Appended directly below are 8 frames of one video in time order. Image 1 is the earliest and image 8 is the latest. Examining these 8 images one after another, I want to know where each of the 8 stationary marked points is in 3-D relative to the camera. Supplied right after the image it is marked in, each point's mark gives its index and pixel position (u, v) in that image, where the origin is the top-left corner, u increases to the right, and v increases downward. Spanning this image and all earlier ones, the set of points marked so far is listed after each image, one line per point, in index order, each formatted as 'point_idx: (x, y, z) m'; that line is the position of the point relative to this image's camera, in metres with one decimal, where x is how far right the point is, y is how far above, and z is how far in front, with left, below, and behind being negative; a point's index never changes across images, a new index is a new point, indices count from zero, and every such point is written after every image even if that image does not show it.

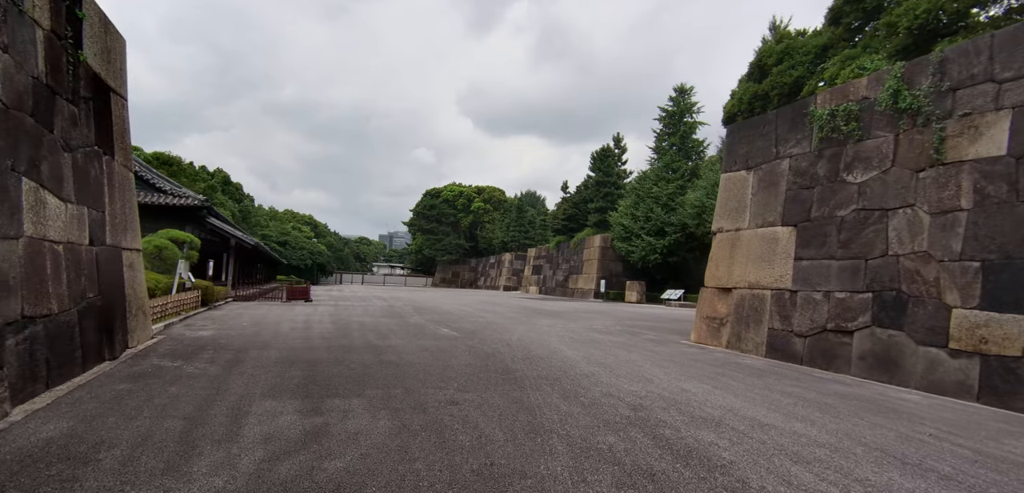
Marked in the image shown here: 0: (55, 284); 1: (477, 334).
0: (-4.8, -0.4, +5.6) m
1: (-0.8, -1.9, +11.8) m
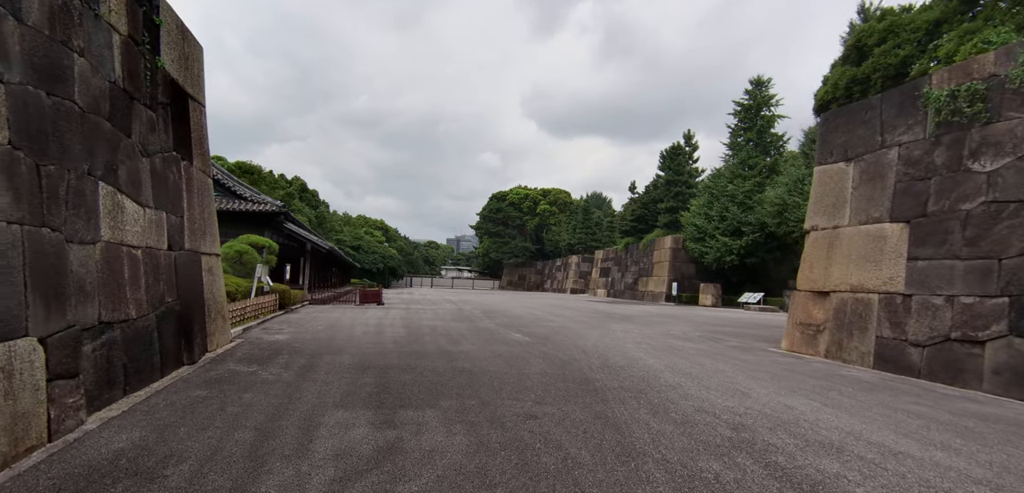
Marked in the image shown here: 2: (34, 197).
0: (-3.9, -0.4, +5.6) m
1: (+0.8, -1.9, +11.3) m
2: (-3.5, +0.4, +4.0) m
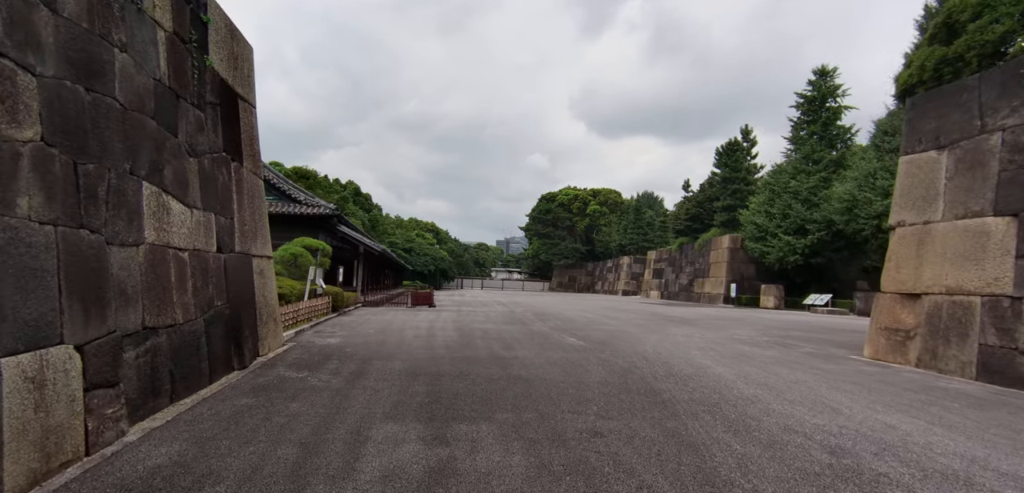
0: (-3.3, -0.5, +5.4) m
1: (+1.9, -1.9, +10.7) m
2: (-3.1, +0.4, +3.8) m
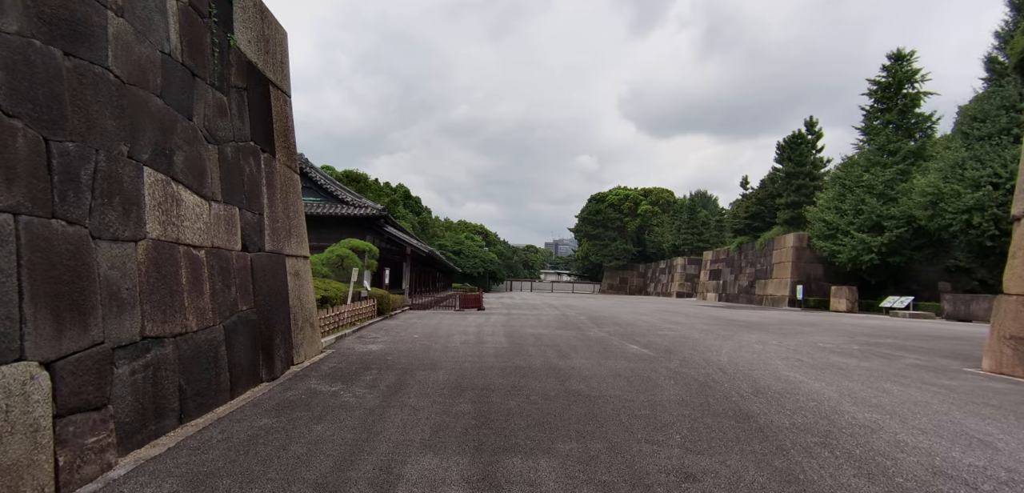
0: (-2.8, -0.4, +4.8) m
1: (+2.9, -1.9, +9.5) m
2: (-2.7, +0.4, +3.1) m
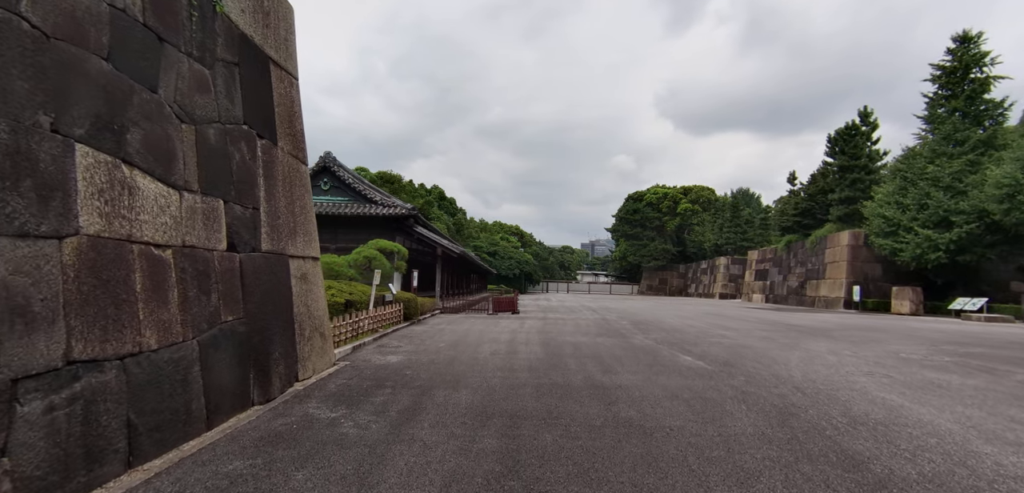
0: (-2.6, -0.4, +3.9) m
1: (+3.4, -1.8, +8.2) m
2: (-2.6, +0.4, +2.2) m
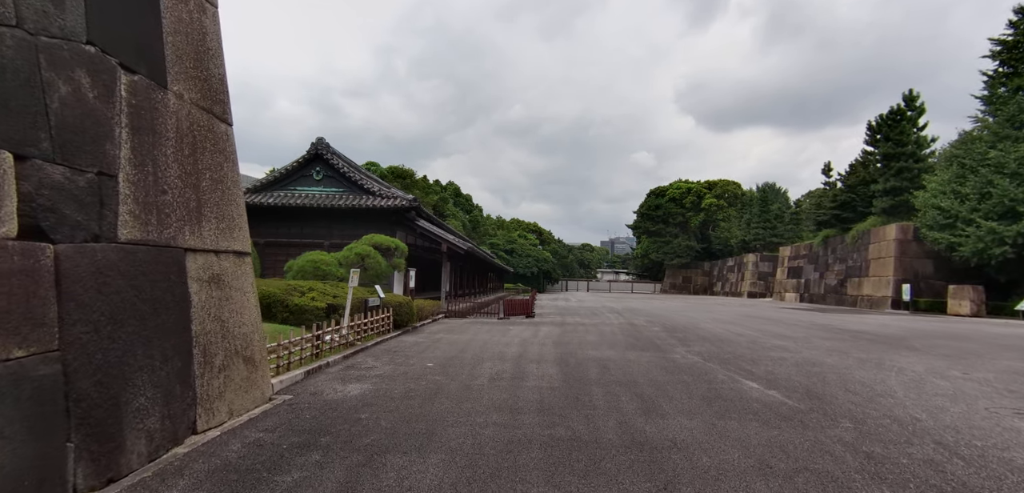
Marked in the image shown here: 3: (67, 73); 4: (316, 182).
0: (-2.7, -0.3, +1.8) m
1: (+3.5, -1.7, +6.0) m
2: (-2.8, +0.5, +0.2) m
3: (-2.8, +1.1, +3.4) m
4: (-6.4, +2.1, +17.6) m
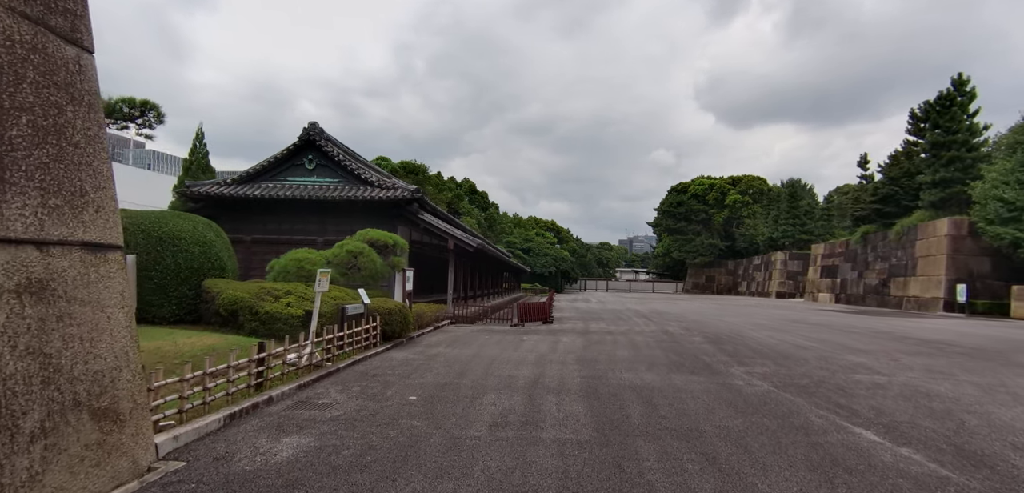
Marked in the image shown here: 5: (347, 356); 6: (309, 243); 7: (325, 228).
0: (-2.8, -0.3, 0.0) m
1: (+3.6, -1.6, +3.9) m
2: (-2.9, +0.5, -1.7) m
3: (-2.8, +1.2, +1.6) m
4: (-6.0, +2.2, +15.8) m
5: (-2.3, -1.5, +7.5) m
6: (-5.6, +0.1, +14.9) m
7: (-5.2, +0.5, +15.1) m
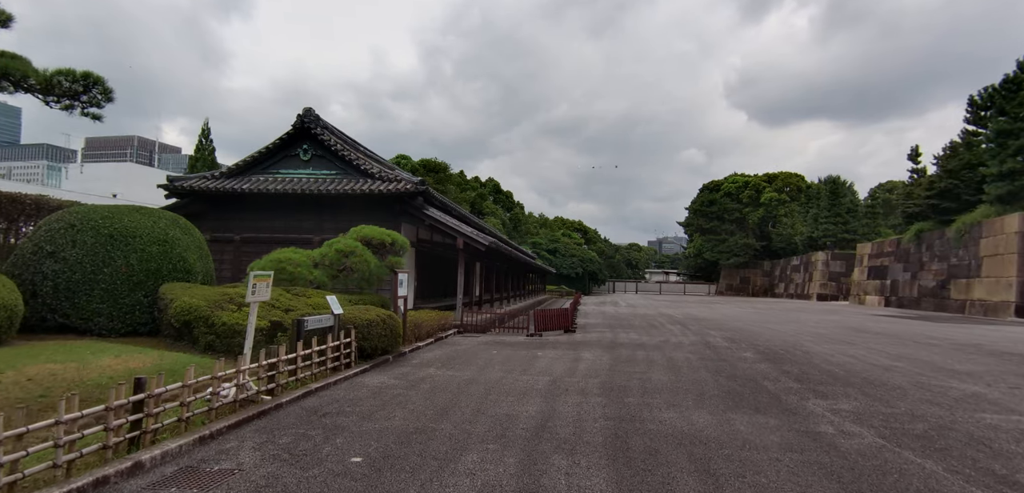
0: (-3.1, -0.2, -1.7) m
1: (+3.4, -1.5, +1.9) m
2: (-3.3, +0.6, -3.3) m
3: (-3.1, +1.2, 0.0) m
4: (-5.5, +2.2, +14.4) m
5: (-2.3, -1.5, +5.8) m
6: (-5.2, +0.1, +13.4) m
7: (-4.8, +0.5, +13.6) m
